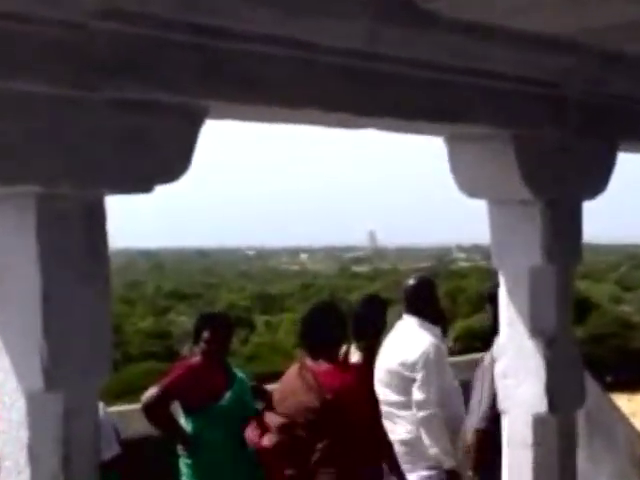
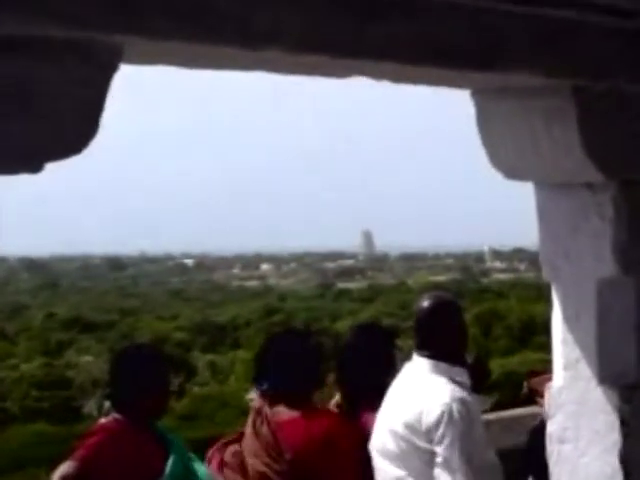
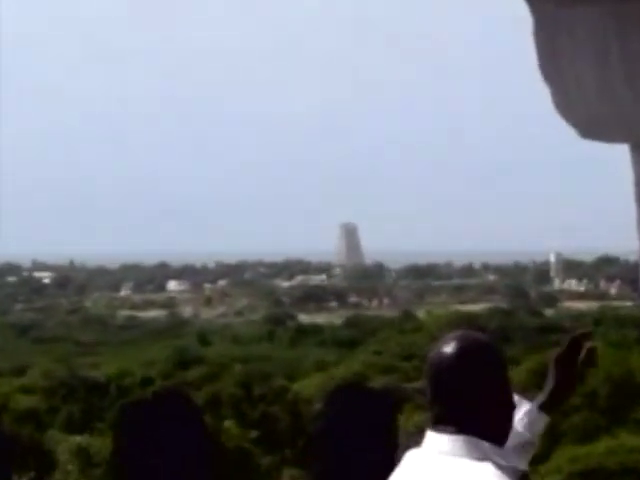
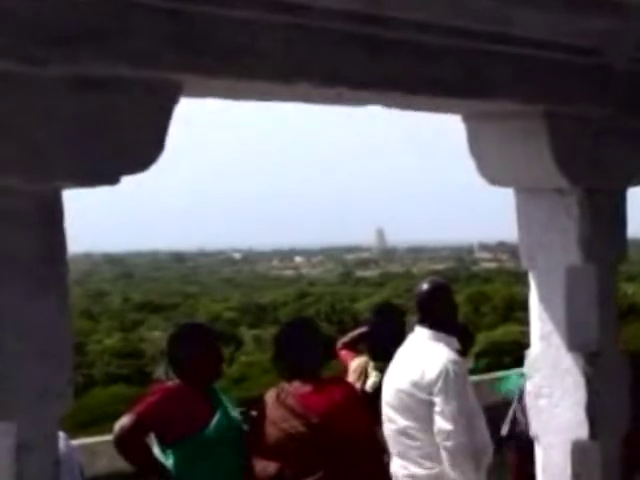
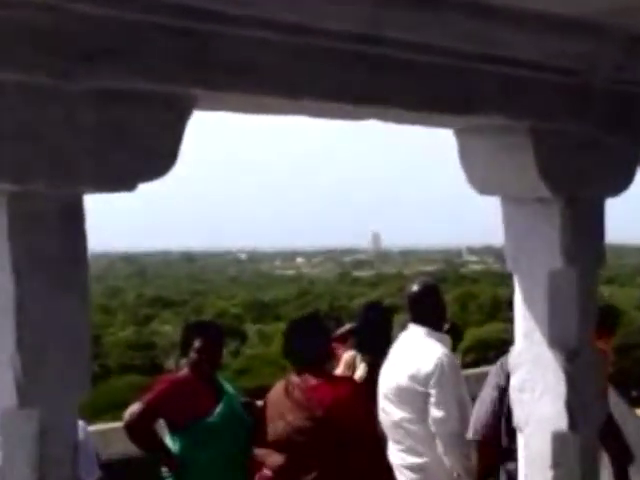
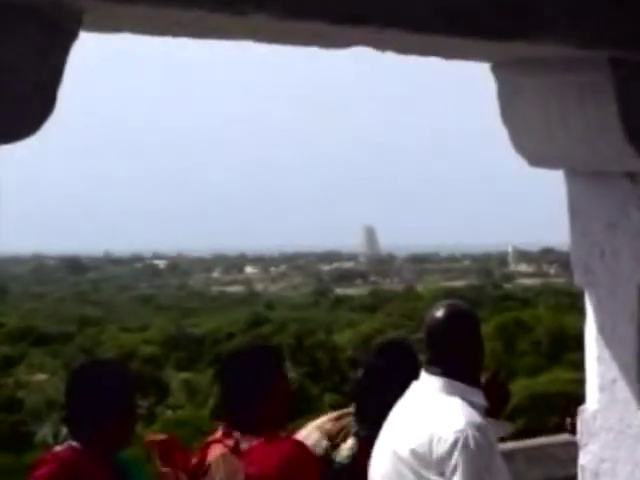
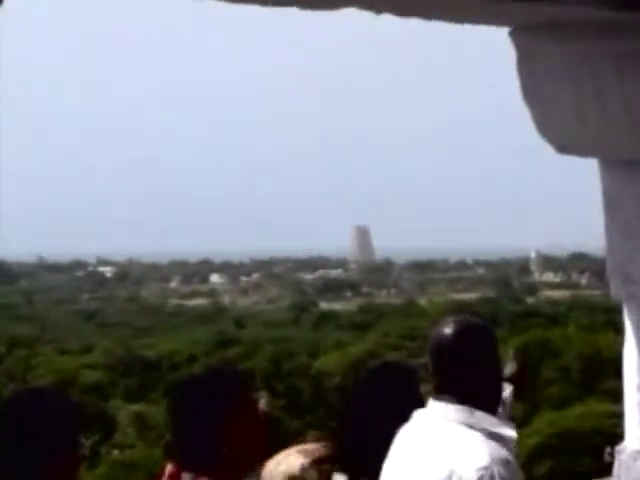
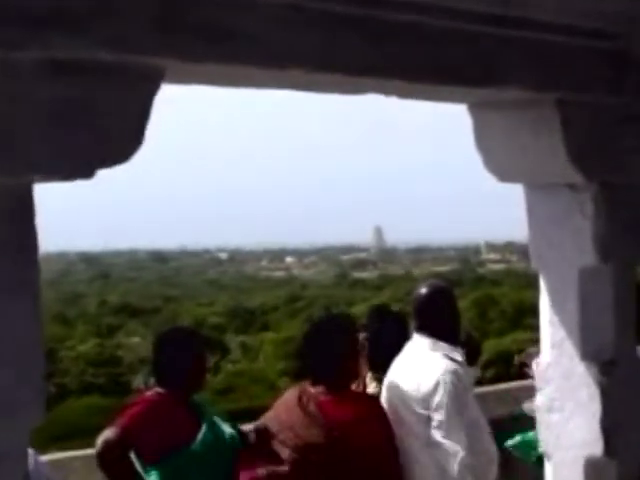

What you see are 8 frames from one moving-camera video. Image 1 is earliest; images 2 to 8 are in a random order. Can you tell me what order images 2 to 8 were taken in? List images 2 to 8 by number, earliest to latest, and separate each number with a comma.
5, 4, 8, 2, 6, 7, 3
